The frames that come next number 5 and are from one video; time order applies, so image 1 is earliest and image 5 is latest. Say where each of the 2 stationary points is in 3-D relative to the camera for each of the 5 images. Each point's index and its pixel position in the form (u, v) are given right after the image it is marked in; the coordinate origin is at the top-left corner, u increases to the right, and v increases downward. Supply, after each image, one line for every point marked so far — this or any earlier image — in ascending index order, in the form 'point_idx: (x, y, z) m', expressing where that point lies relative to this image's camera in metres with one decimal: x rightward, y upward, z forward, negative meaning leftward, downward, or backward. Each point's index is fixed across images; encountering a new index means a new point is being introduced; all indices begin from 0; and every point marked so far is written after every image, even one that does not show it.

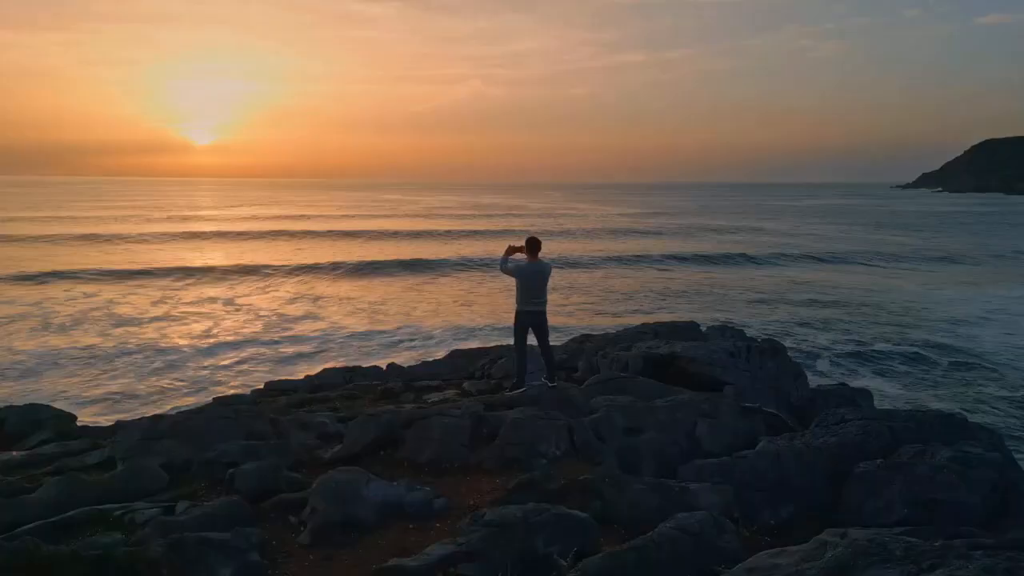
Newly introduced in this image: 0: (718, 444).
0: (+1.9, -1.4, +6.3) m
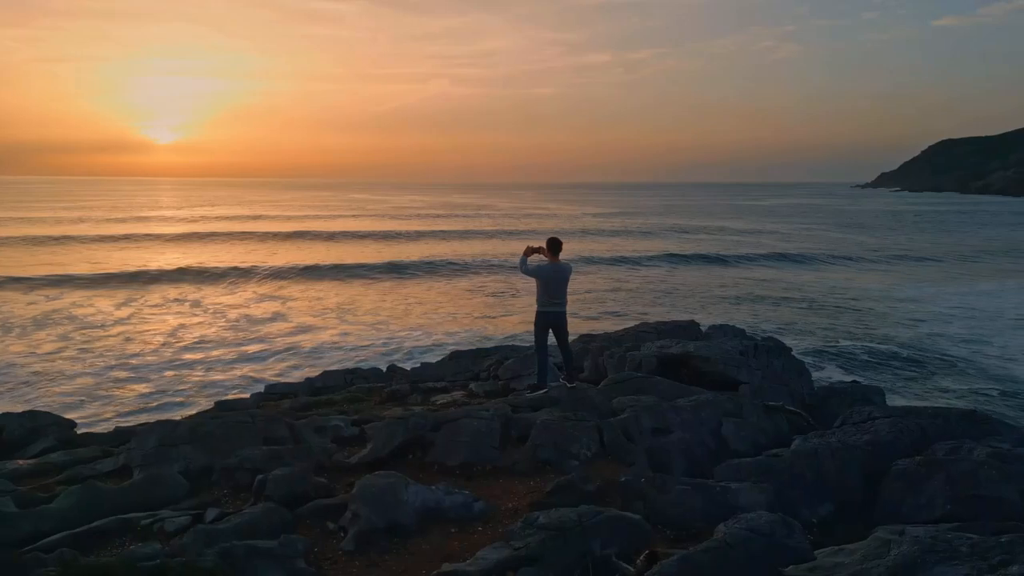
0: (+2.2, -1.4, +6.3) m
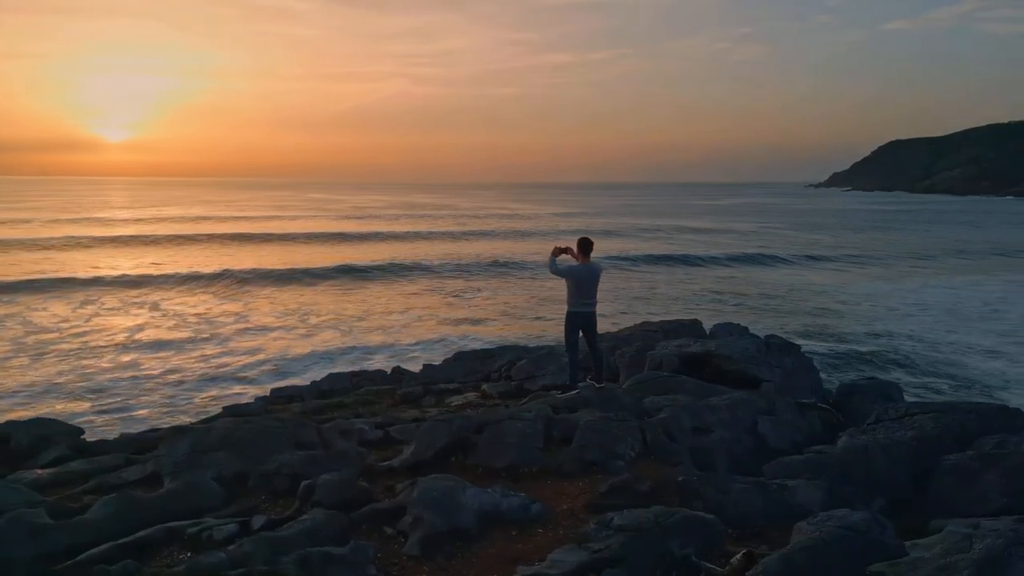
0: (+2.6, -1.4, +6.4) m
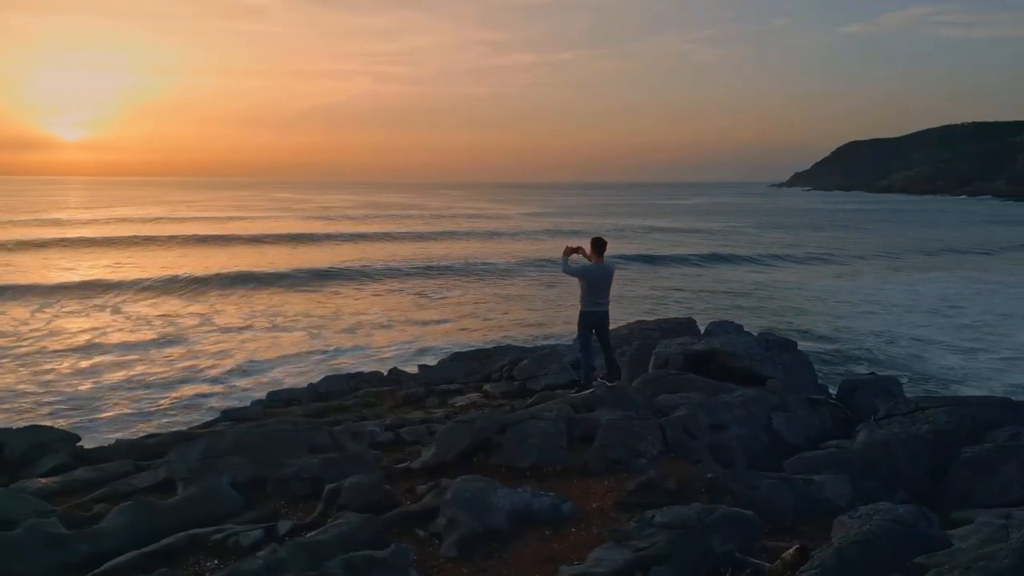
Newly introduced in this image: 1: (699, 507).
0: (+2.7, -1.4, +6.5) m
1: (+1.2, -1.4, +4.4) m
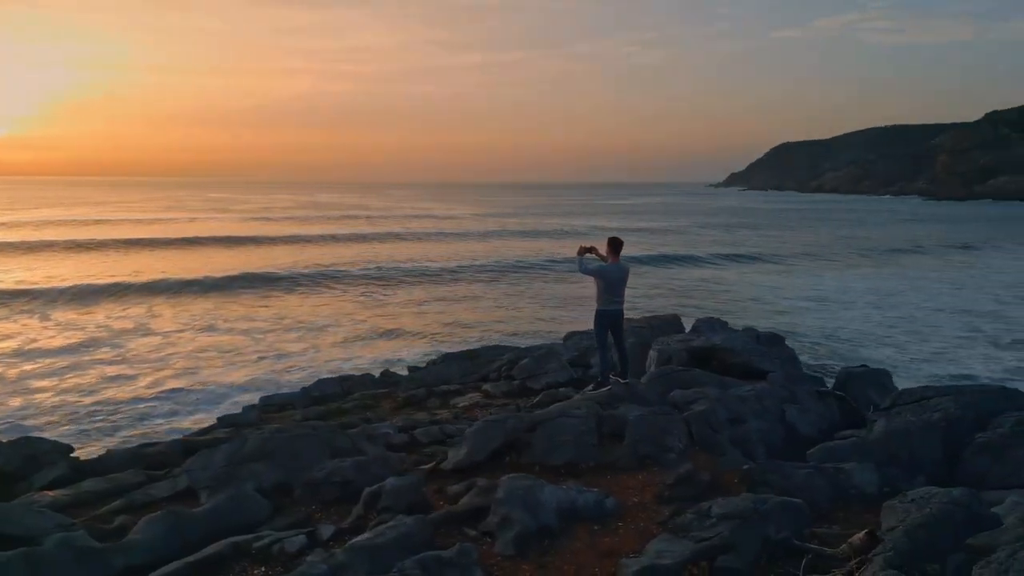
0: (+3.0, -1.4, +6.8) m
1: (+1.6, -1.4, +4.6) m
